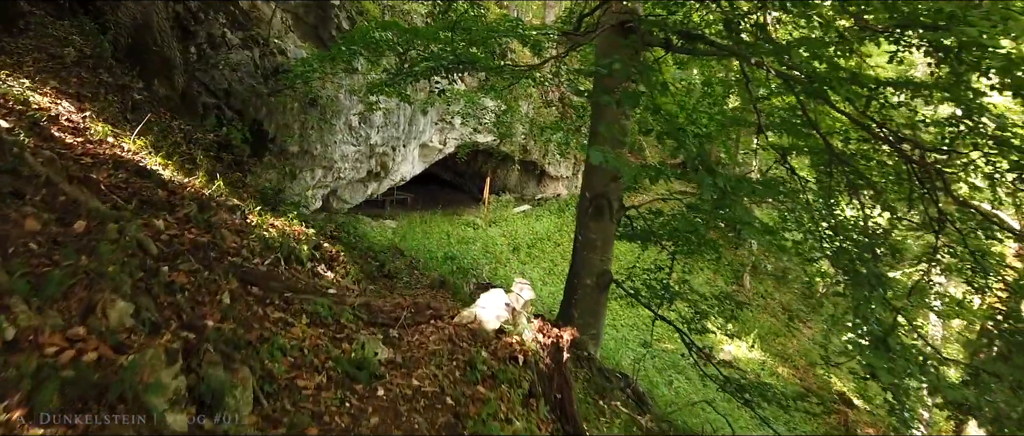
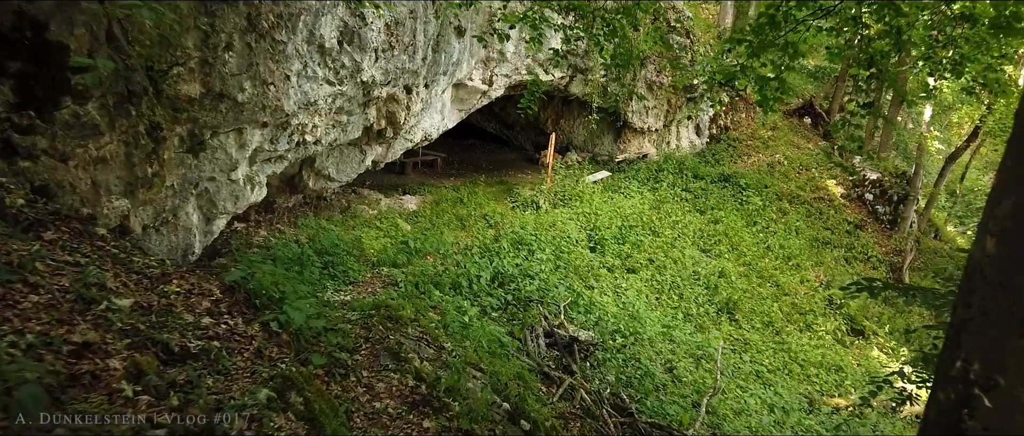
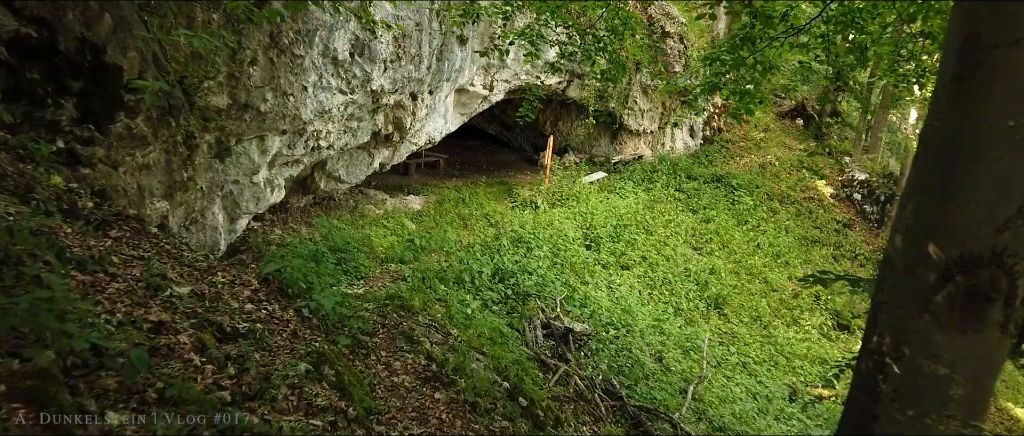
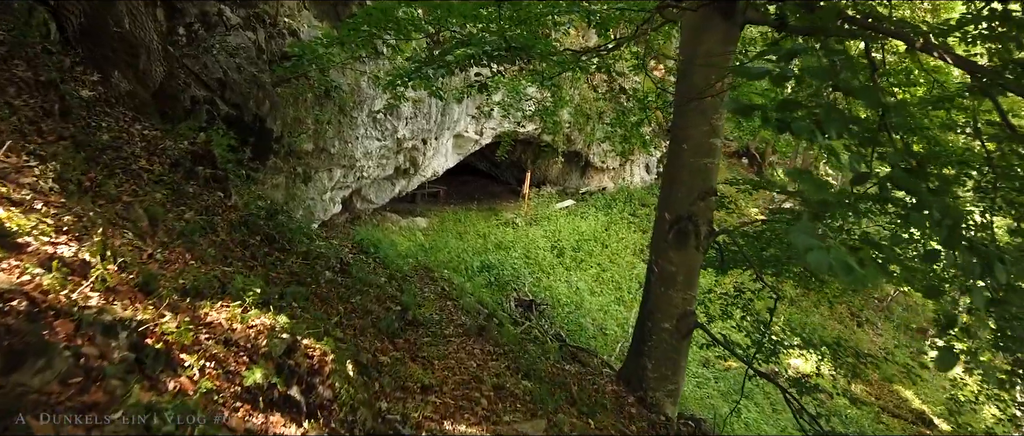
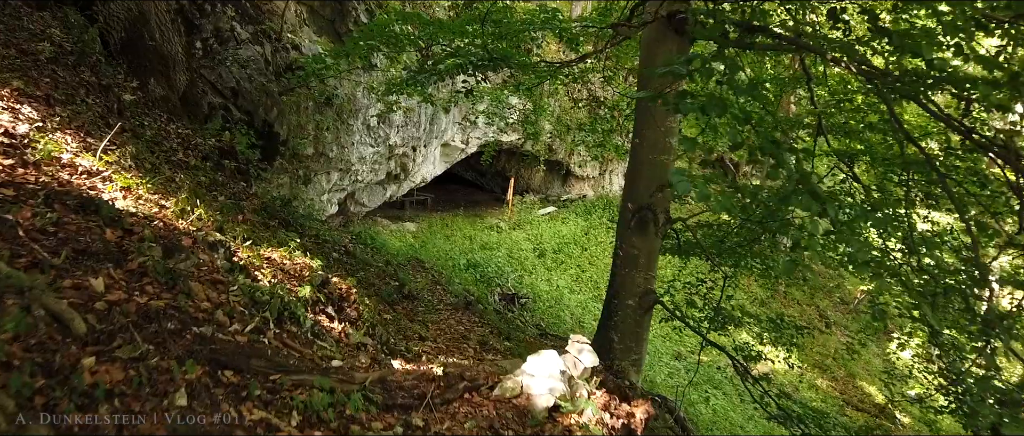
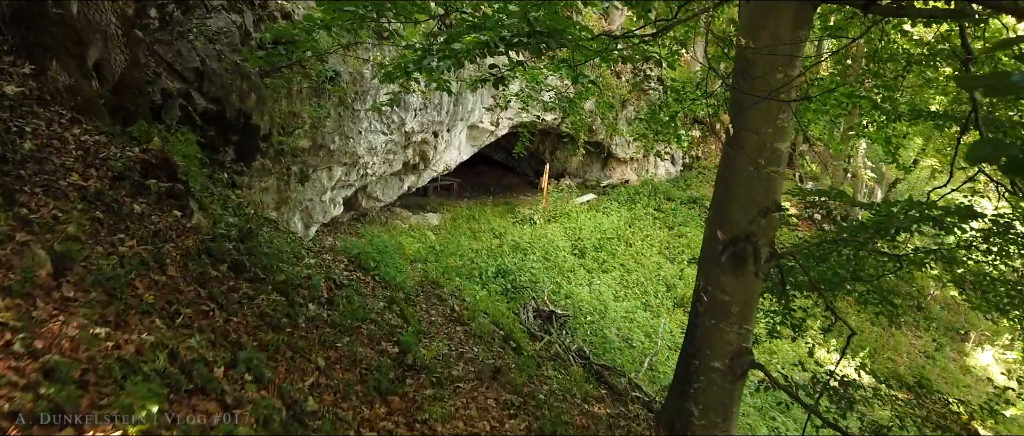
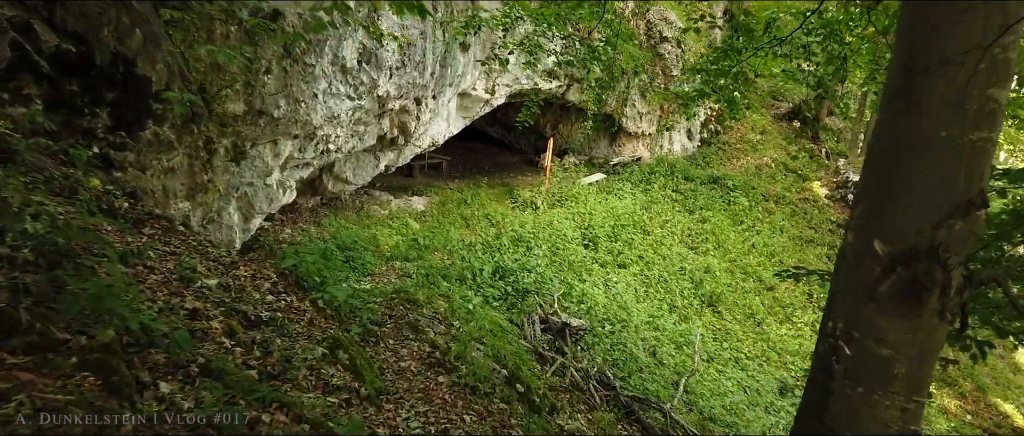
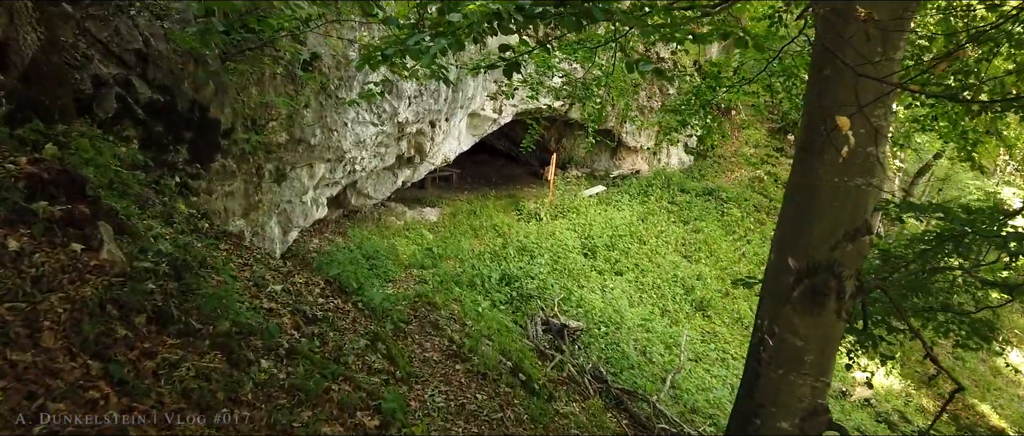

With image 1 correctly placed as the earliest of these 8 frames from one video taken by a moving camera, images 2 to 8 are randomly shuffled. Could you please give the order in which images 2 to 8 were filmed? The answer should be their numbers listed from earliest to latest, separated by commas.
5, 4, 6, 8, 7, 3, 2
